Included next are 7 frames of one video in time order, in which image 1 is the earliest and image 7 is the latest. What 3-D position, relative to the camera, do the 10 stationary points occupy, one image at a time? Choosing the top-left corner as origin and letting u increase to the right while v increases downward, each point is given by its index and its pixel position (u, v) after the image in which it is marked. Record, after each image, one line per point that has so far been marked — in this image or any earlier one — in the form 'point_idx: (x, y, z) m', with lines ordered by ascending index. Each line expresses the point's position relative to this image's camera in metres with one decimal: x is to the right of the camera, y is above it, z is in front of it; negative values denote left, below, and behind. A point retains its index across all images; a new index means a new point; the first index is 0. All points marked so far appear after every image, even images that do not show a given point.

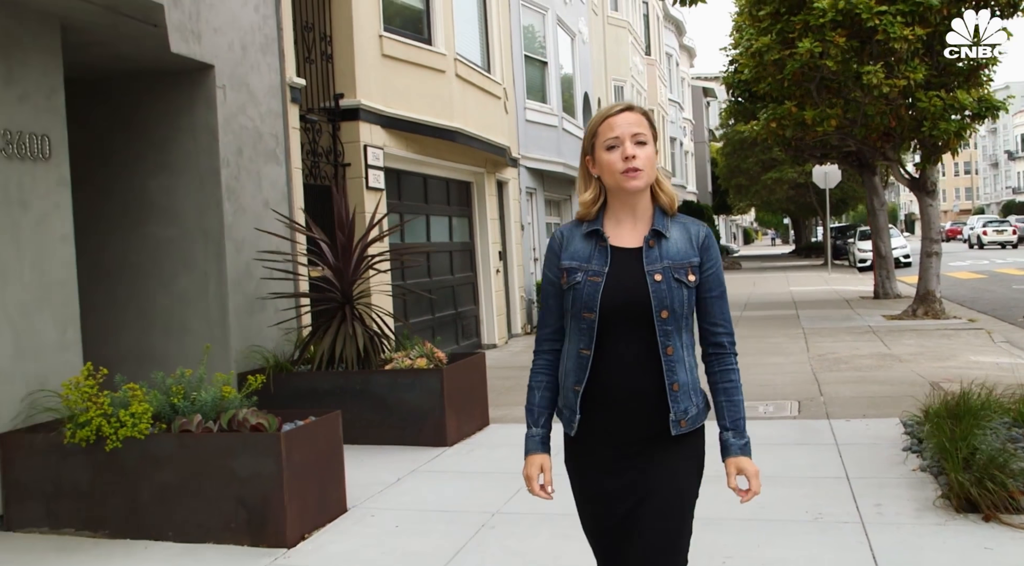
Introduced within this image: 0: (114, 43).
0: (-2.7, +1.6, +6.9) m
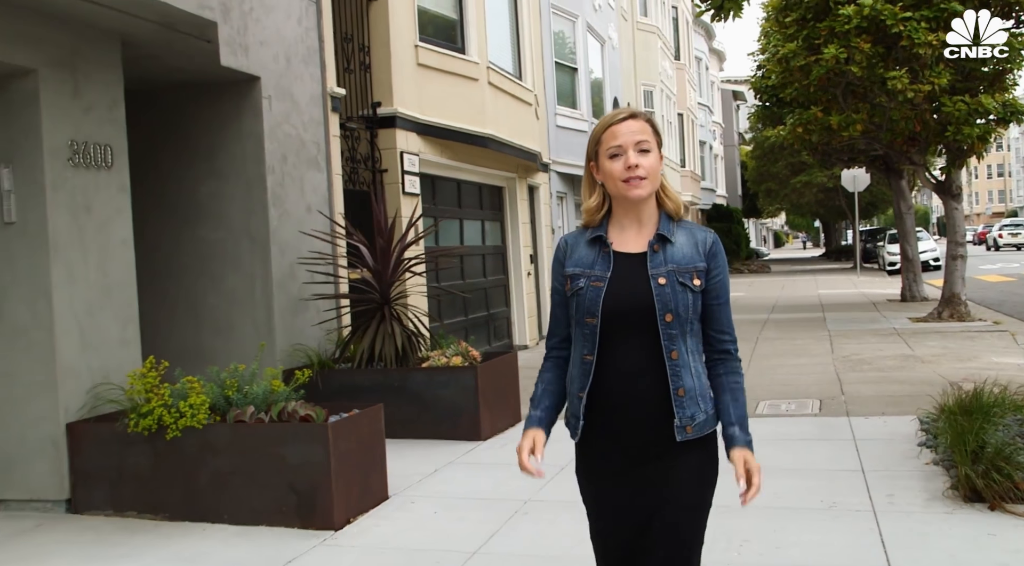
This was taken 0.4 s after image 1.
0: (-2.5, +1.6, +7.3) m
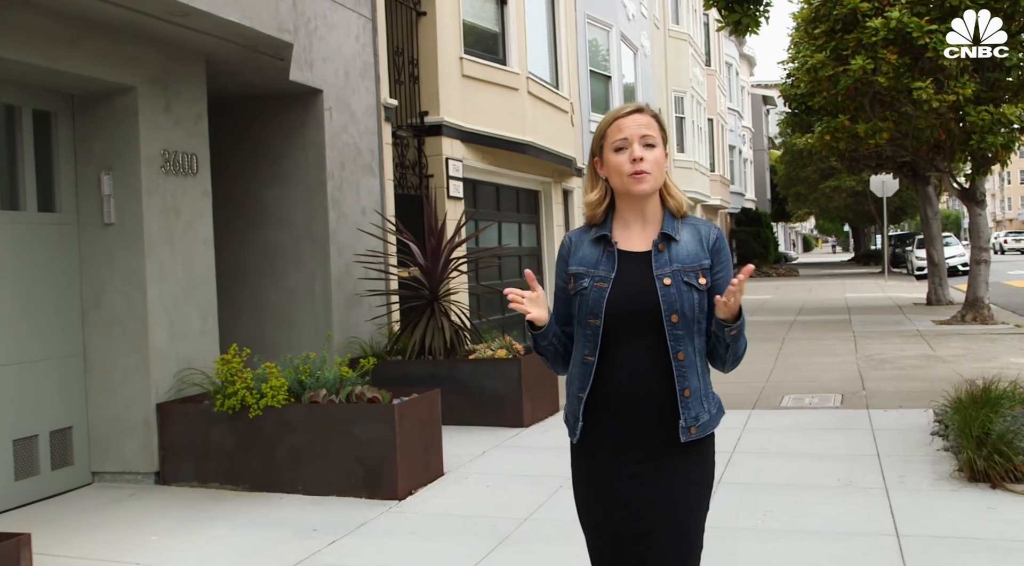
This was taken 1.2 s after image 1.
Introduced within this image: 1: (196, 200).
0: (-2.1, +1.7, +8.1) m
1: (-2.3, +0.6, +7.2) m
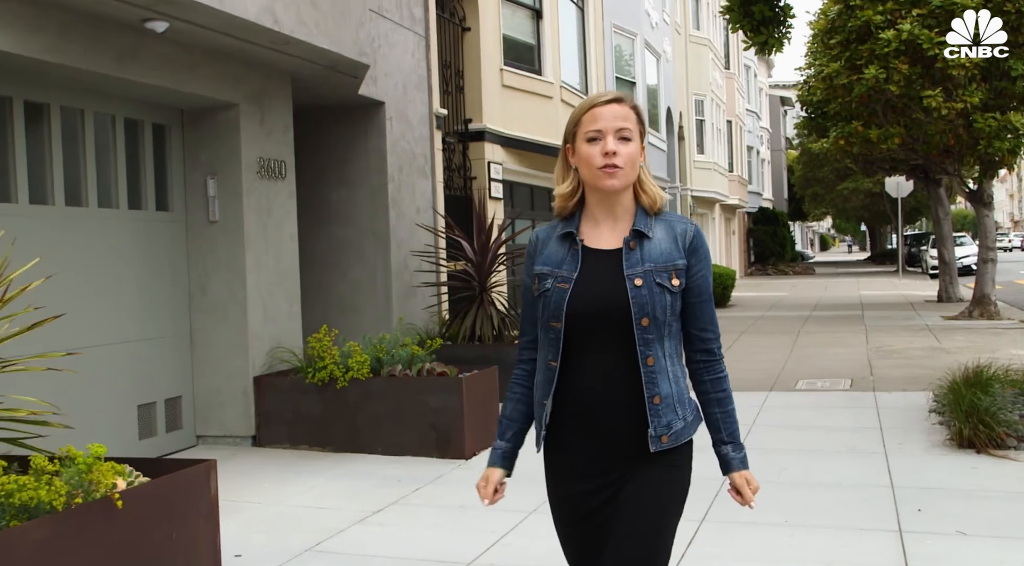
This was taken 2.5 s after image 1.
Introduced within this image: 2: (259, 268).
0: (-1.7, +1.7, +9.1) m
1: (-1.9, +0.7, +8.3) m
2: (-2.0, +0.1, +7.9) m
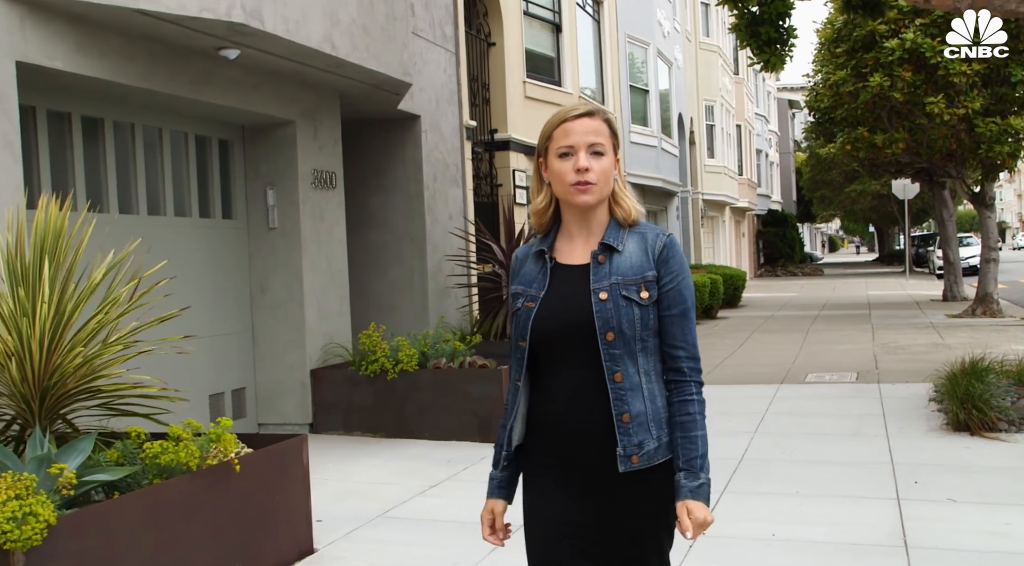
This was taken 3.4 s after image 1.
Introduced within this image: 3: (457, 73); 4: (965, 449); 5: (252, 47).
0: (-1.4, +1.7, +9.9) m
1: (-1.6, +0.7, +9.0) m
2: (-1.7, +0.1, +8.7) m
3: (-0.6, +2.4, +11.8) m
4: (+3.3, -1.2, +7.3) m
5: (-1.9, +1.7, +7.3) m
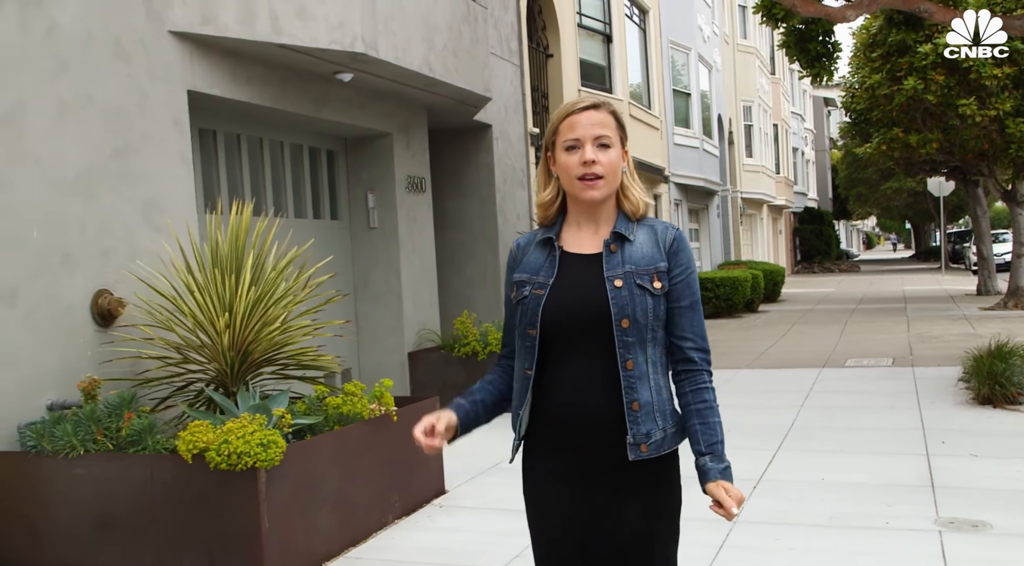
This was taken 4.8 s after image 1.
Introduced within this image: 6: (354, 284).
0: (-0.7, +1.8, +11.0) m
1: (-0.9, +0.7, +10.2) m
2: (-1.0, +0.2, +9.8) m
3: (+0.1, +2.5, +12.9) m
4: (+3.9, -1.1, +8.3) m
5: (-1.2, +1.8, +8.5) m
6: (-1.5, 0.0, +9.8) m
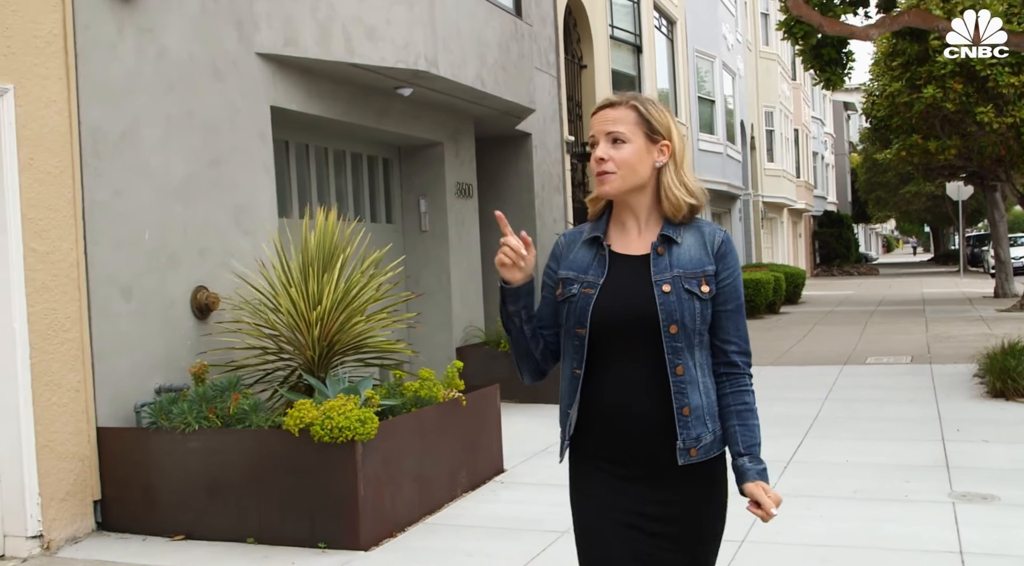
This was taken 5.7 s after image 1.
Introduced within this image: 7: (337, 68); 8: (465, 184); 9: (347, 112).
0: (-0.3, +1.8, +11.7) m
1: (-0.4, +0.7, +10.9) m
2: (-0.6, +0.2, +10.6) m
3: (+0.6, +2.5, +13.6) m
4: (+4.3, -1.1, +8.9) m
5: (-0.8, +1.8, +9.2) m
6: (-1.1, 0.0, +10.6) m
7: (-1.4, +1.8, +8.3) m
8: (-0.5, +1.1, +10.8) m
9: (-1.4, +1.5, +8.8) m
